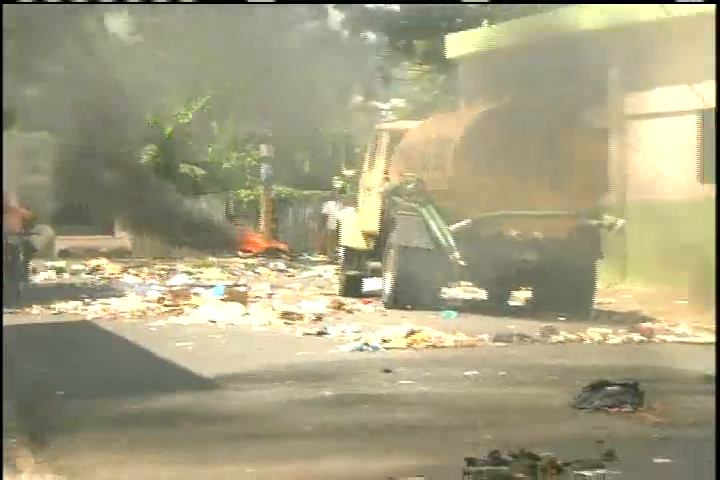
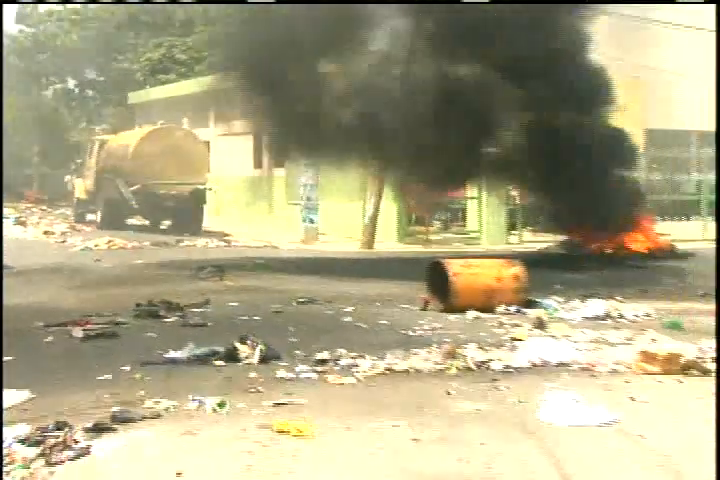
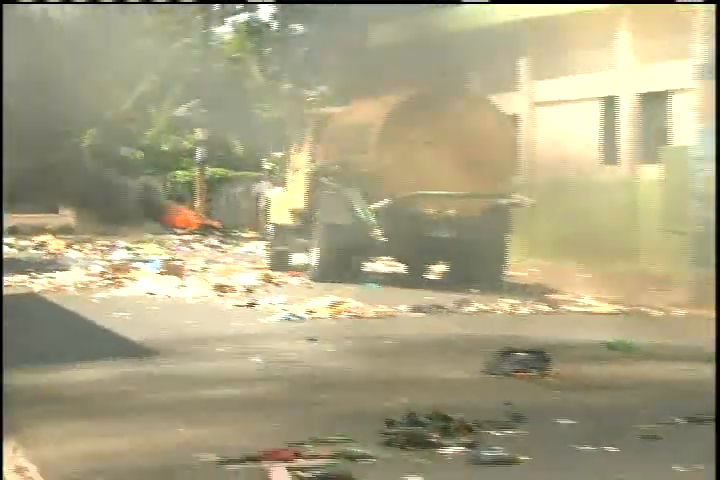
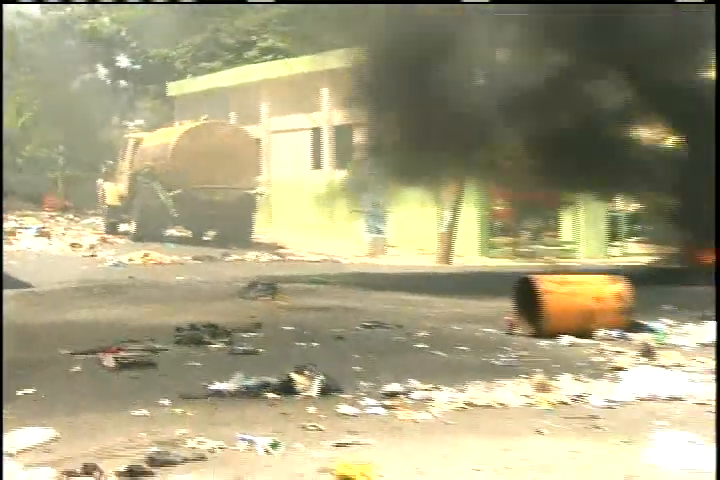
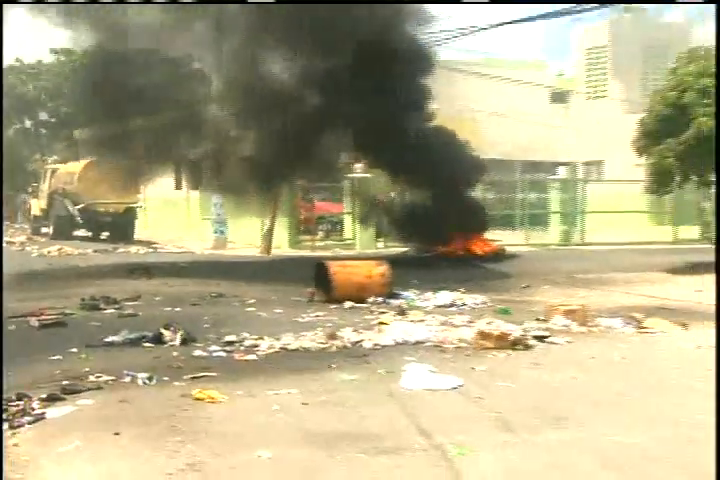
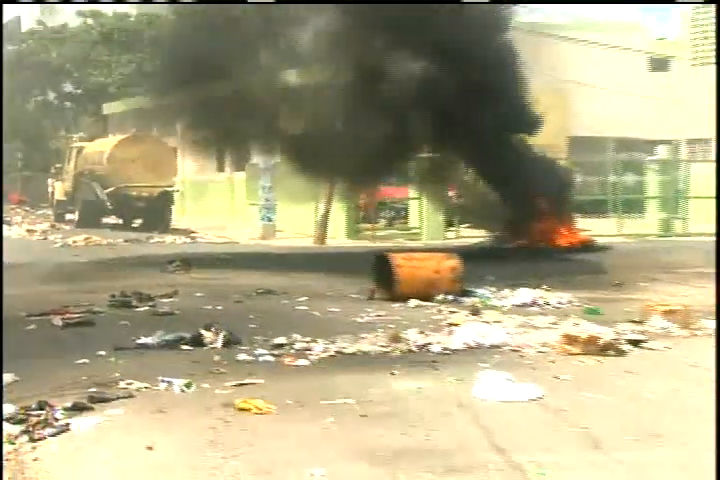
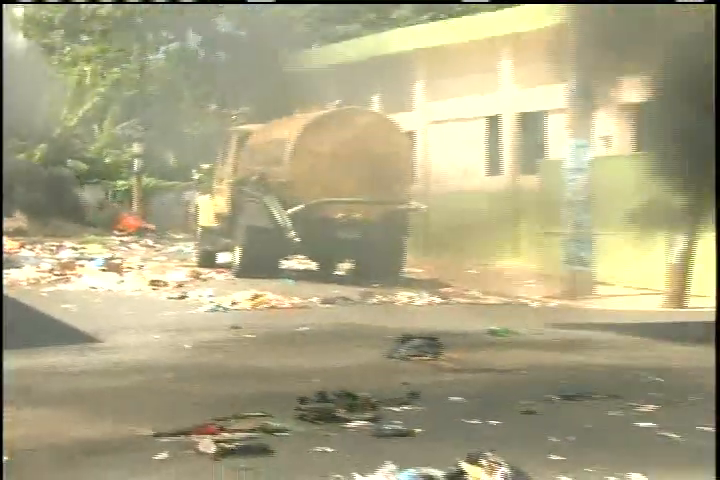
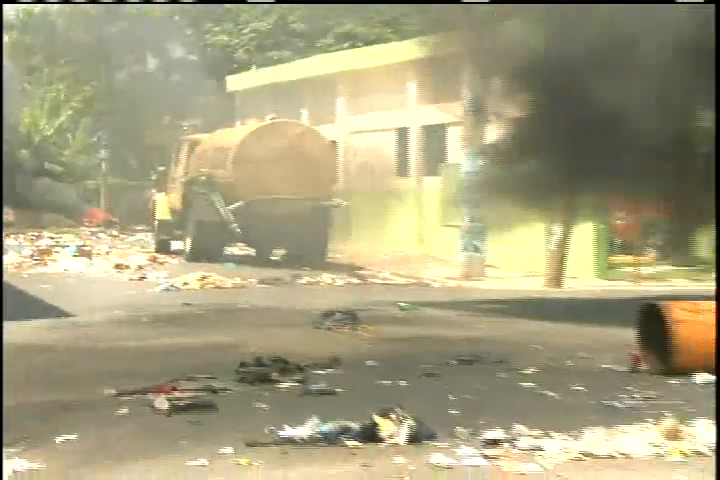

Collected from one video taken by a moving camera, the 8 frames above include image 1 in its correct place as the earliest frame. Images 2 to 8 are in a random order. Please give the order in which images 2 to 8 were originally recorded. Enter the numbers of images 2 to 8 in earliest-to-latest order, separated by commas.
3, 7, 8, 4, 2, 6, 5
